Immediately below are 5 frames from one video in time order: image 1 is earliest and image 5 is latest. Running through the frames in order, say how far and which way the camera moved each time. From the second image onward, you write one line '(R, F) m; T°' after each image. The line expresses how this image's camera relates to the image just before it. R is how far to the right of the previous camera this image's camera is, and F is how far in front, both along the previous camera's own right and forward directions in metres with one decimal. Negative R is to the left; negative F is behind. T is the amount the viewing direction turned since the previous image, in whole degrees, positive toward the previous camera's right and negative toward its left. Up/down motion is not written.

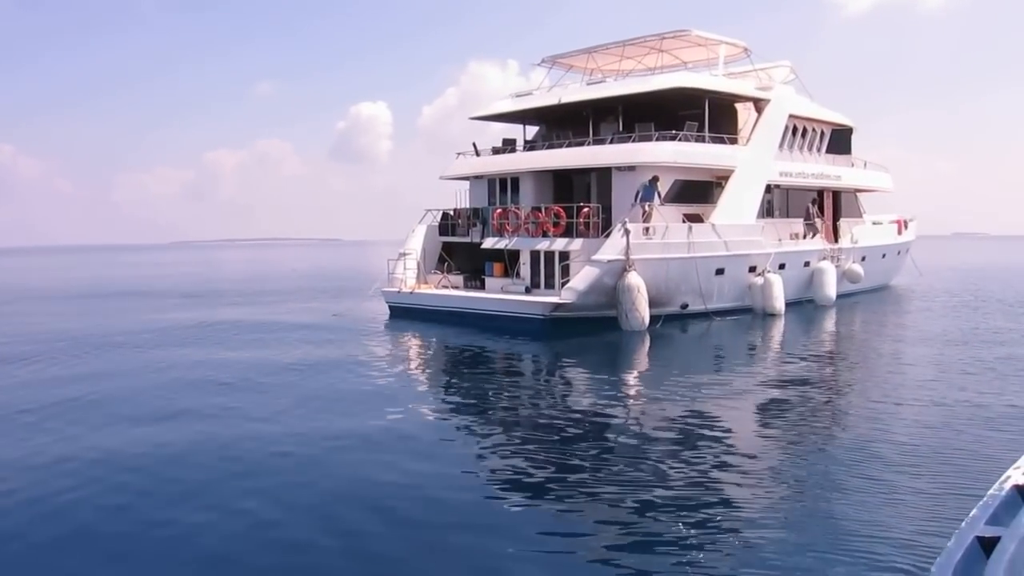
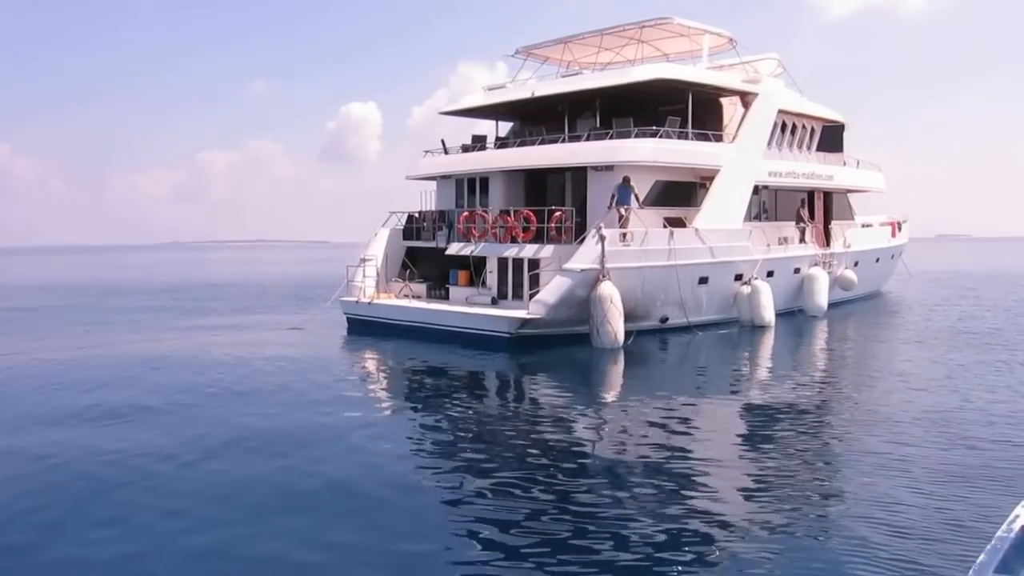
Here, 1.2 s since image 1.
(+0.4, +1.5) m; +1°
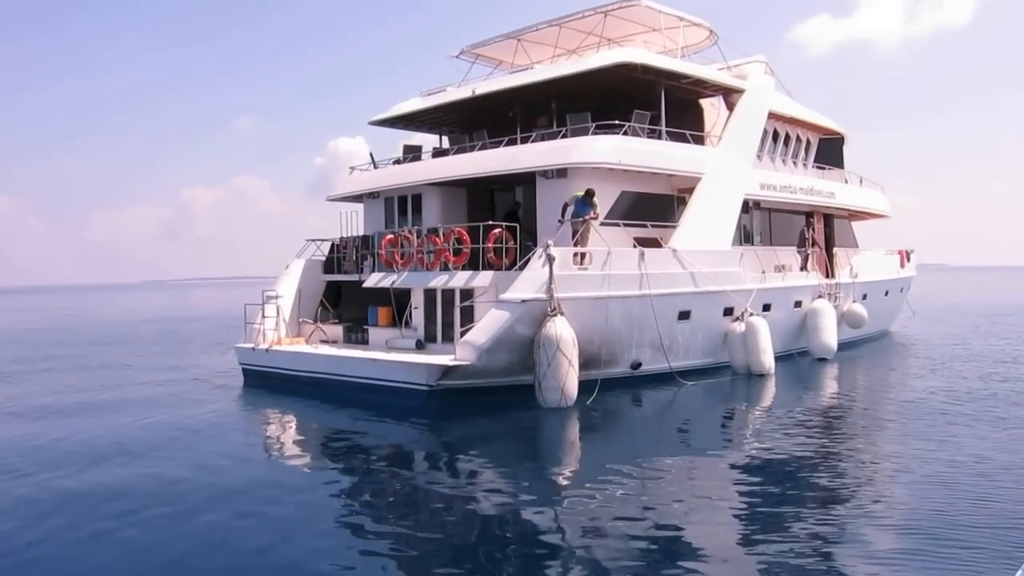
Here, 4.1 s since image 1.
(+0.9, +3.3) m; +1°
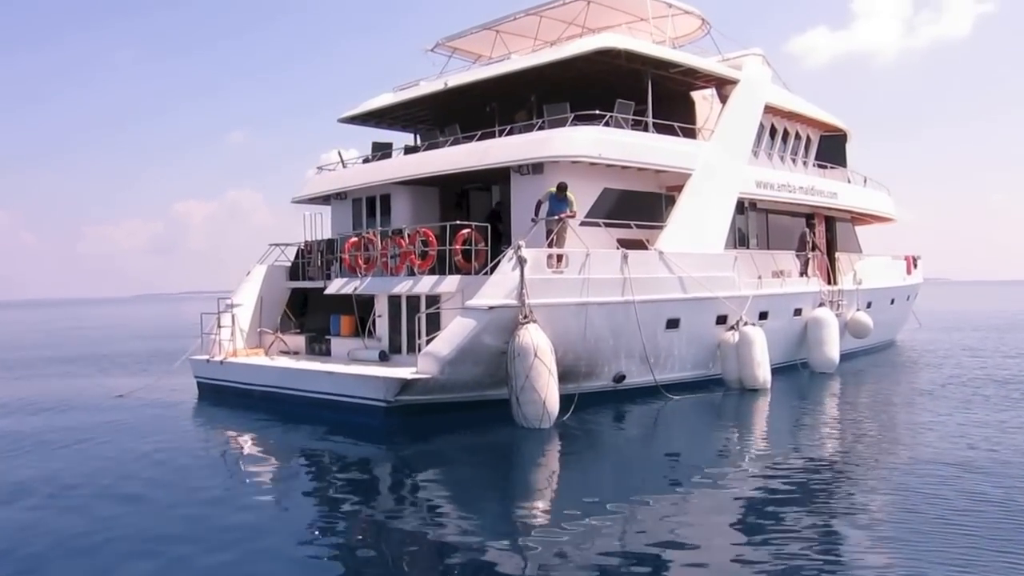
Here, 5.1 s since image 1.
(+0.4, +1.1) m; 0°
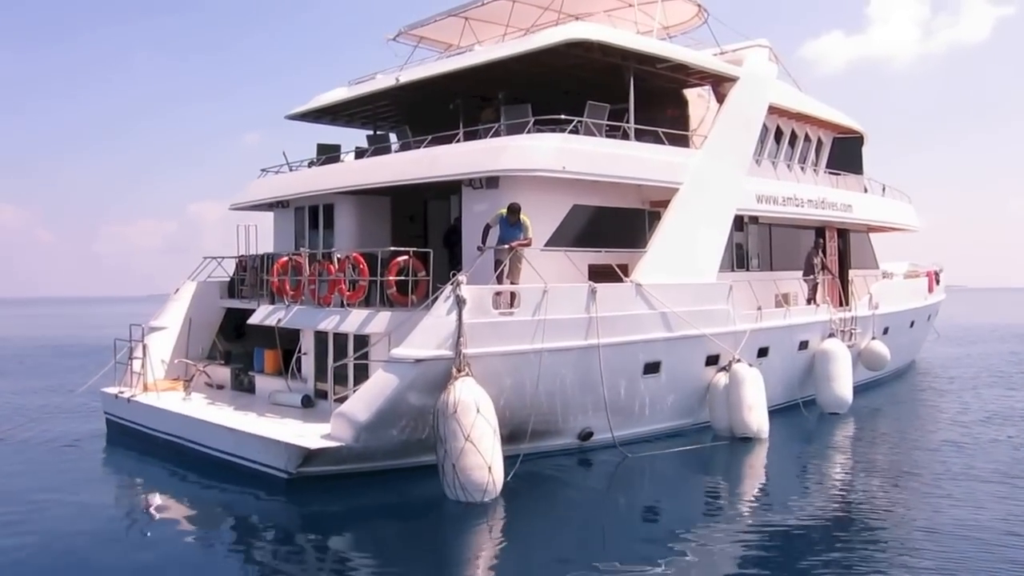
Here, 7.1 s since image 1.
(+0.7, +1.8) m; -1°
